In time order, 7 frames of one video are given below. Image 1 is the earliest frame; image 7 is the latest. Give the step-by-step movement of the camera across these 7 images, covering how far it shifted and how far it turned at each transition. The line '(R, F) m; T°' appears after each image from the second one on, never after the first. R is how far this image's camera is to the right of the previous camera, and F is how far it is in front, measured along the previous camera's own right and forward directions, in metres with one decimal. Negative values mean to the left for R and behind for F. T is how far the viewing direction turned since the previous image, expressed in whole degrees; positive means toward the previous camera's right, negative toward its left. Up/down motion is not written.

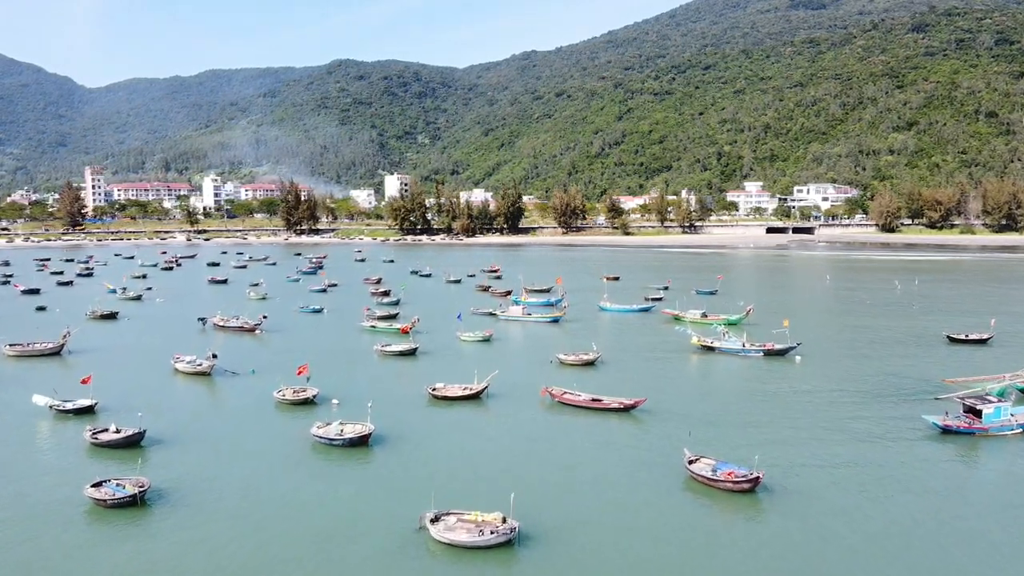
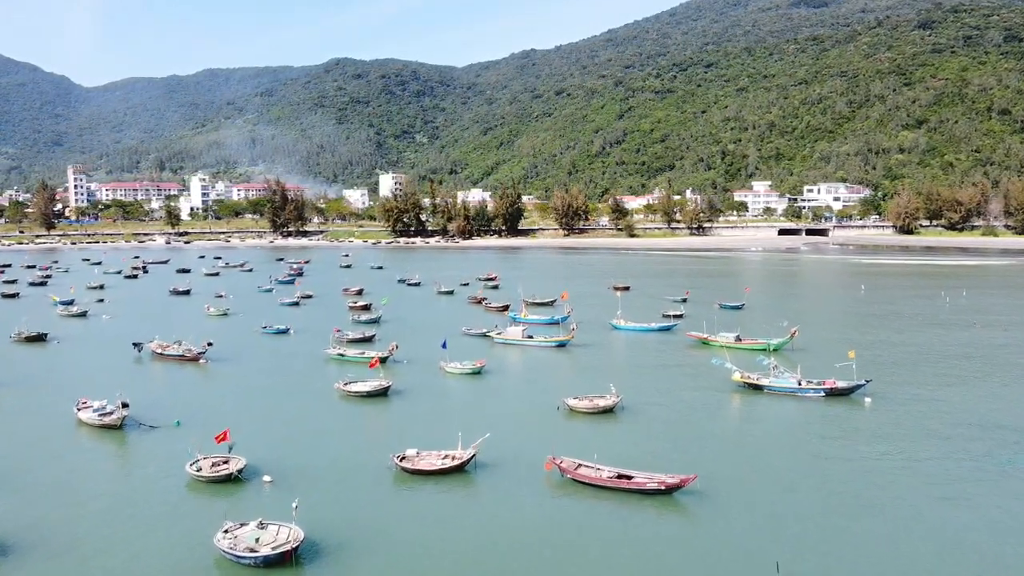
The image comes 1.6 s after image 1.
(+0.1, +8.6) m; 0°
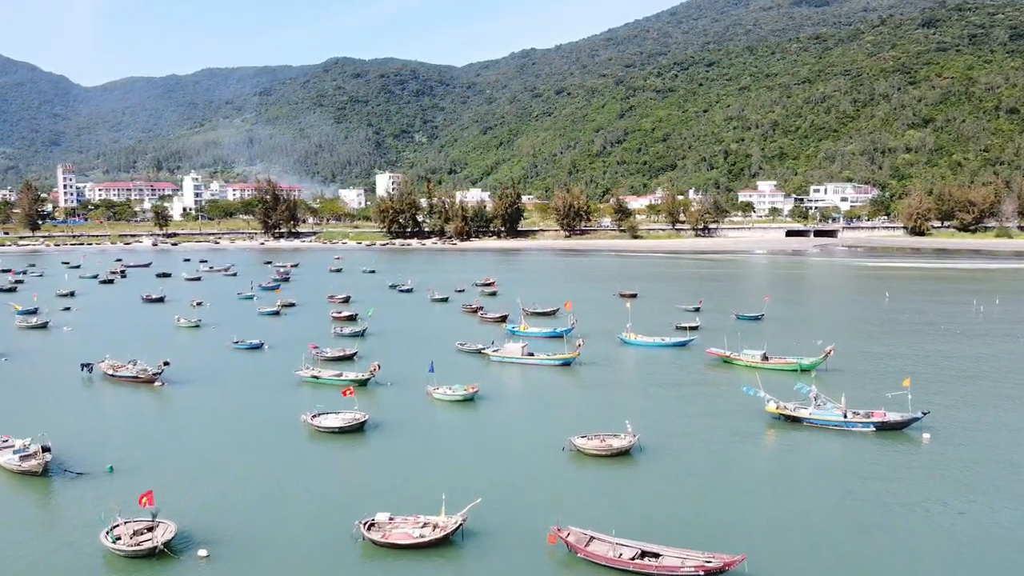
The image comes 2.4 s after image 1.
(+0.1, +5.0) m; 0°
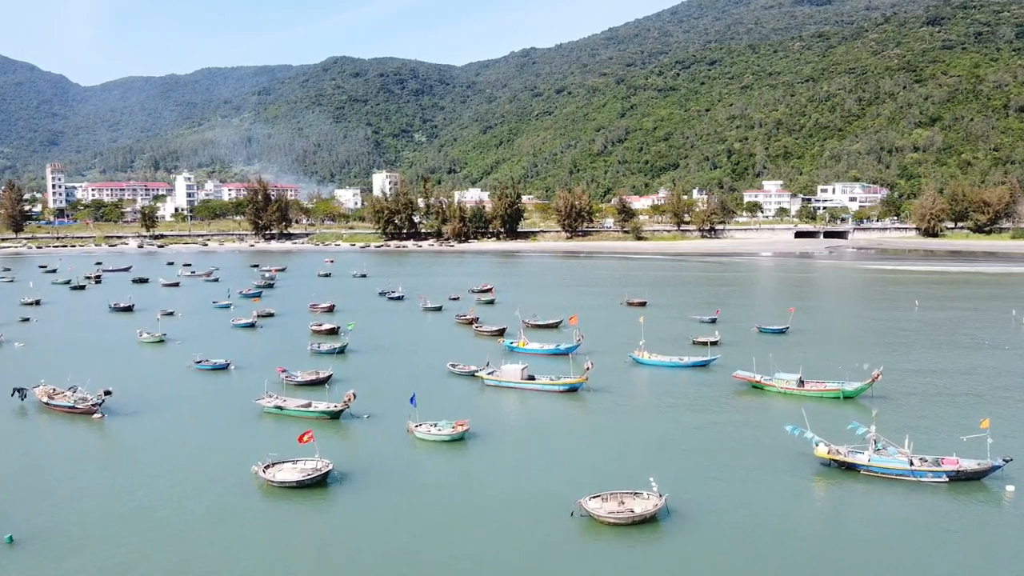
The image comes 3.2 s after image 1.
(+0.1, +5.3) m; 0°
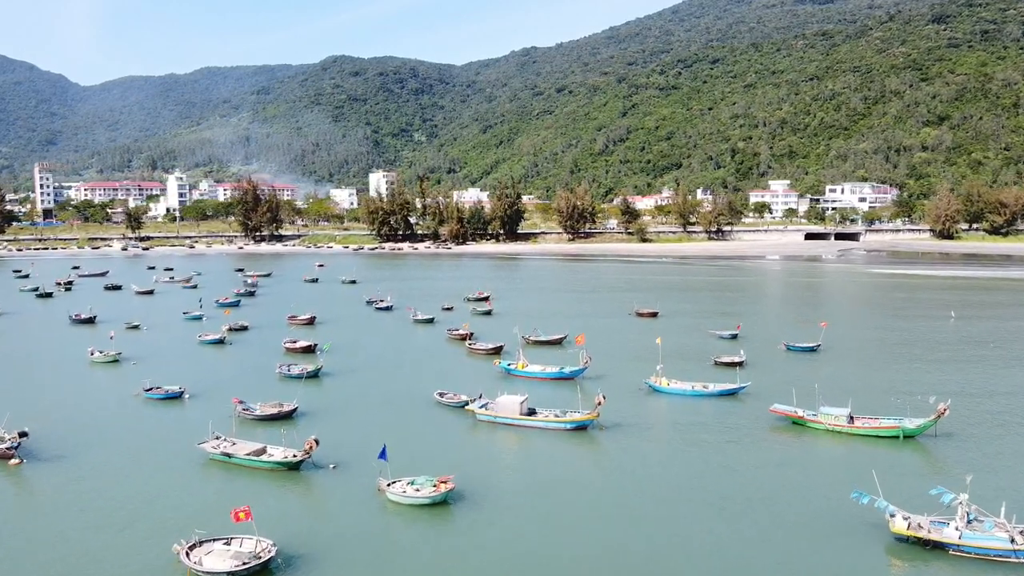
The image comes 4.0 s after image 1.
(+0.1, +5.4) m; 0°
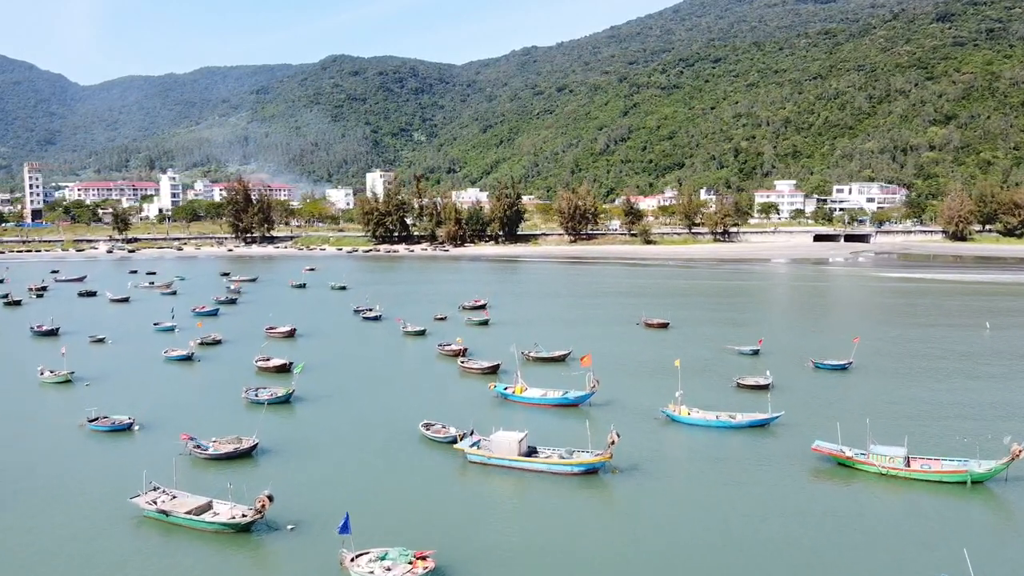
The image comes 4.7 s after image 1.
(+0.1, +4.5) m; 0°
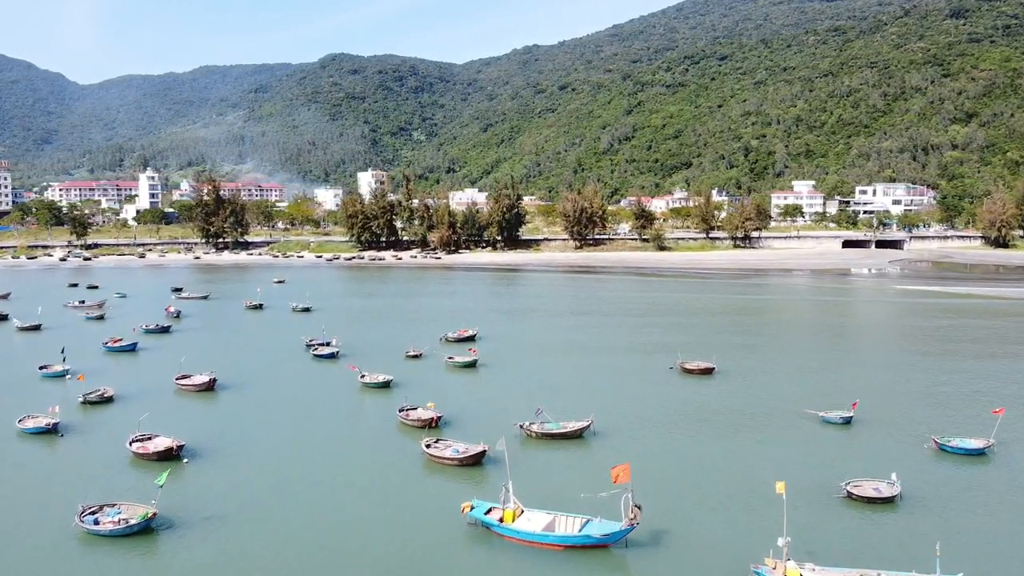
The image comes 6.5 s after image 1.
(+0.3, +12.7) m; 0°
